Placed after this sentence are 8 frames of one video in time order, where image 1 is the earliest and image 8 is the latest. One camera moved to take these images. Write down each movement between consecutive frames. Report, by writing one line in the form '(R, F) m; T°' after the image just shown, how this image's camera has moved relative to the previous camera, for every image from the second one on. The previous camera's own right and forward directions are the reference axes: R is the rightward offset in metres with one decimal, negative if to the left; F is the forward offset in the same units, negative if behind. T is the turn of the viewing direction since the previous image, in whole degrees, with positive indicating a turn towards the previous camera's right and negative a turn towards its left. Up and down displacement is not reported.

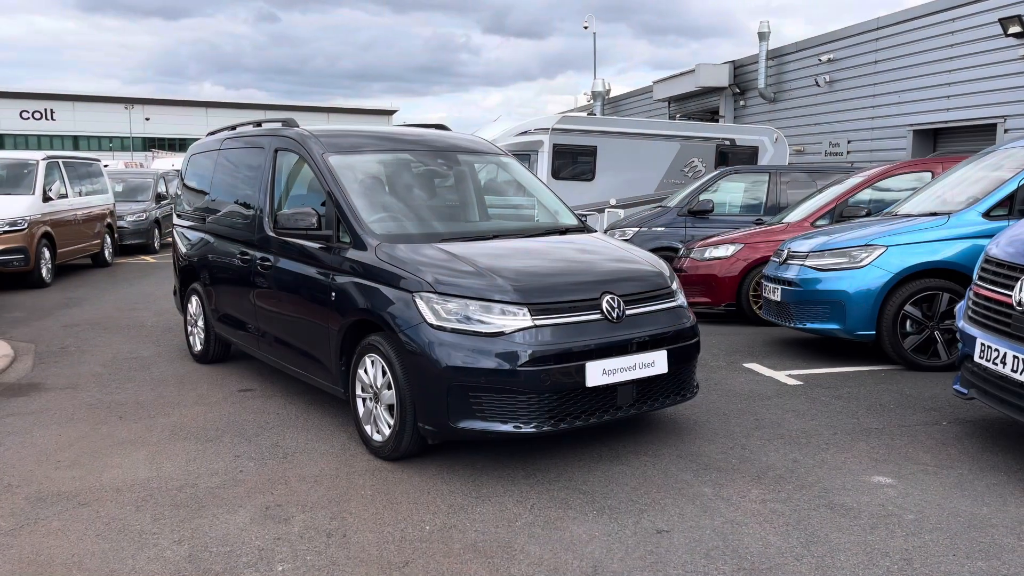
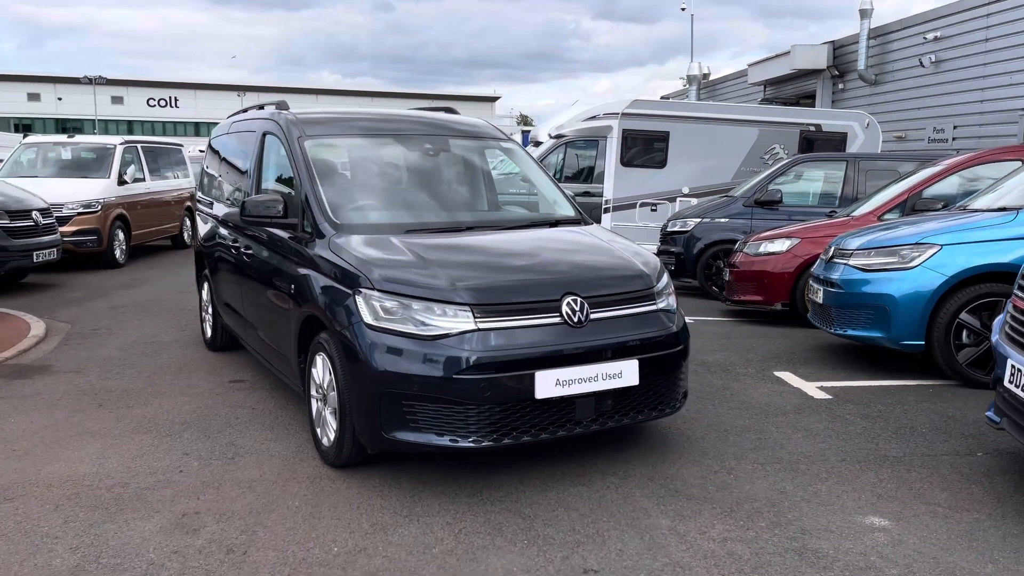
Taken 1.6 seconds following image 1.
(+0.7, +0.4) m; -7°
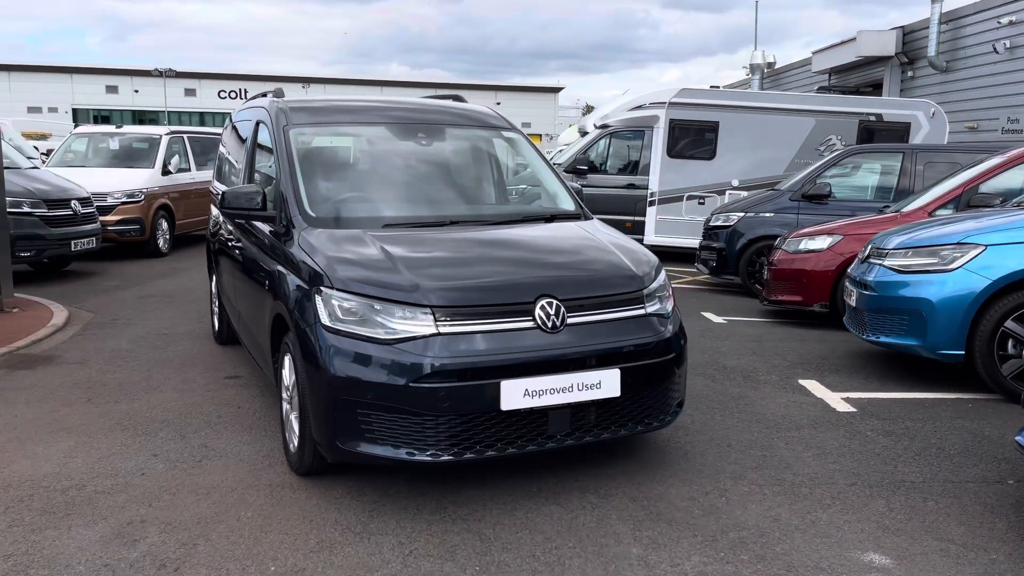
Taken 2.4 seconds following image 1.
(+0.4, +0.3) m; -4°
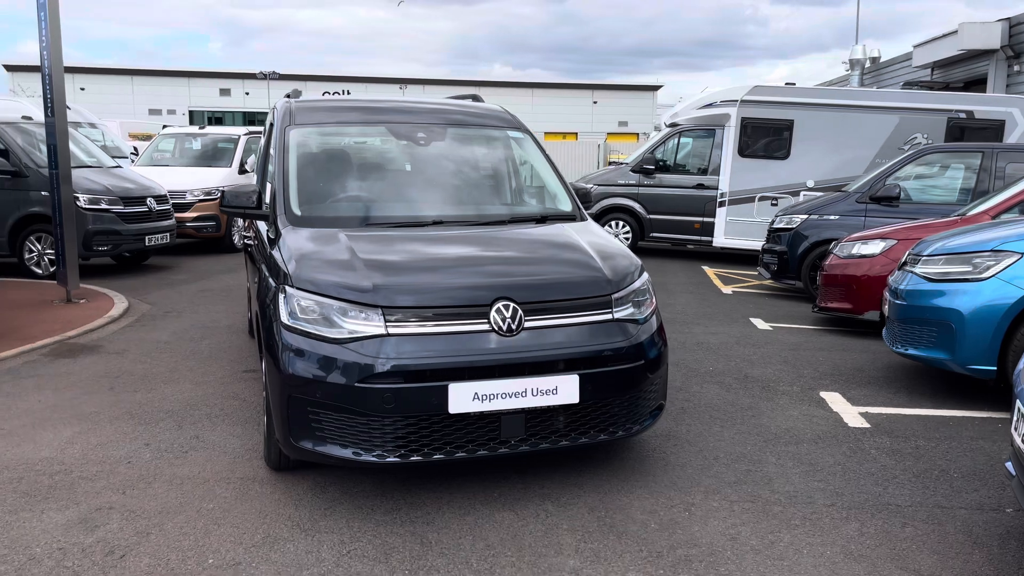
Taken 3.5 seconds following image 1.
(+0.6, +0.1) m; -7°
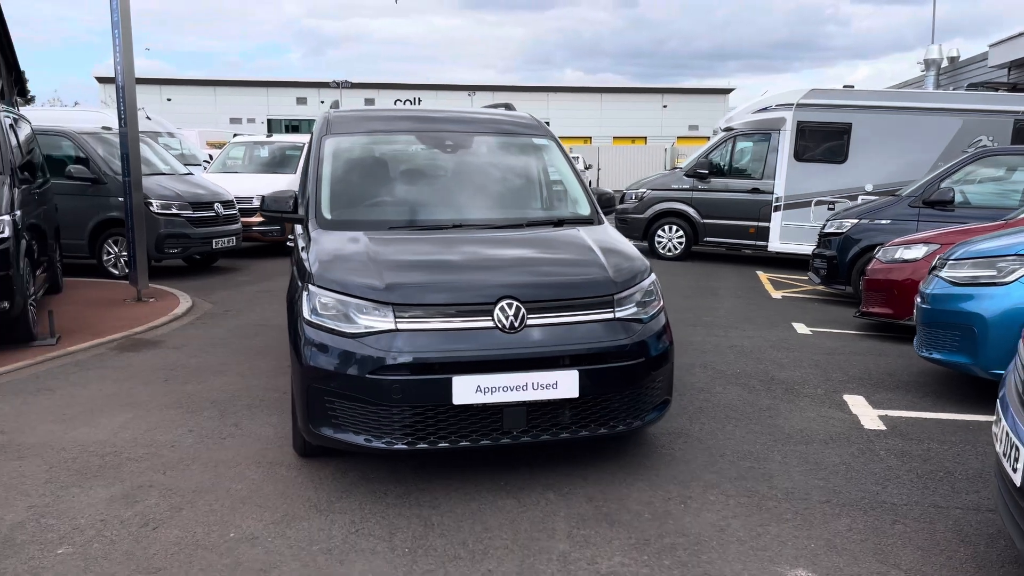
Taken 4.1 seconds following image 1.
(+0.3, -0.2) m; -5°
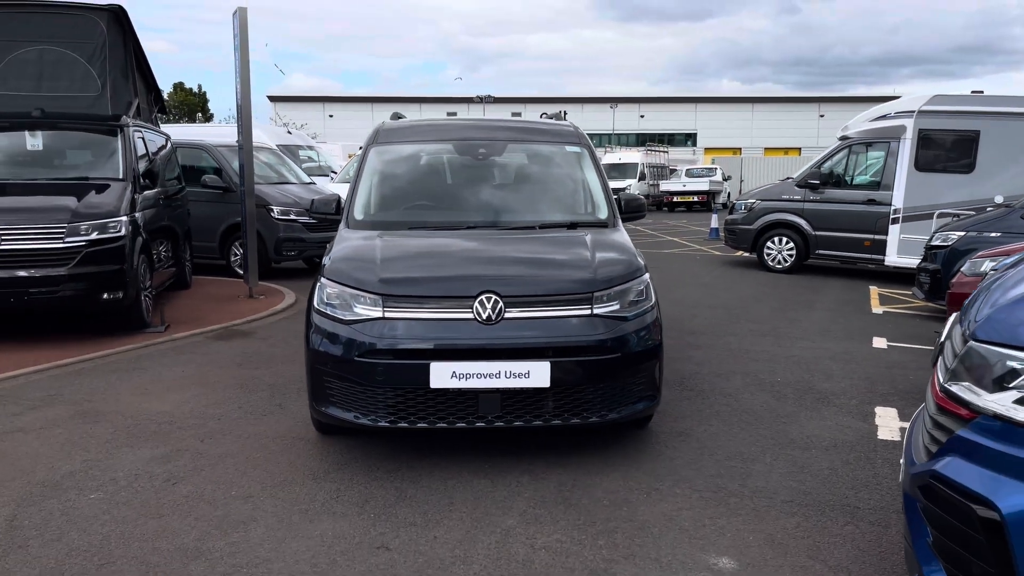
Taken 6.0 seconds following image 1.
(+0.8, -0.2) m; -10°
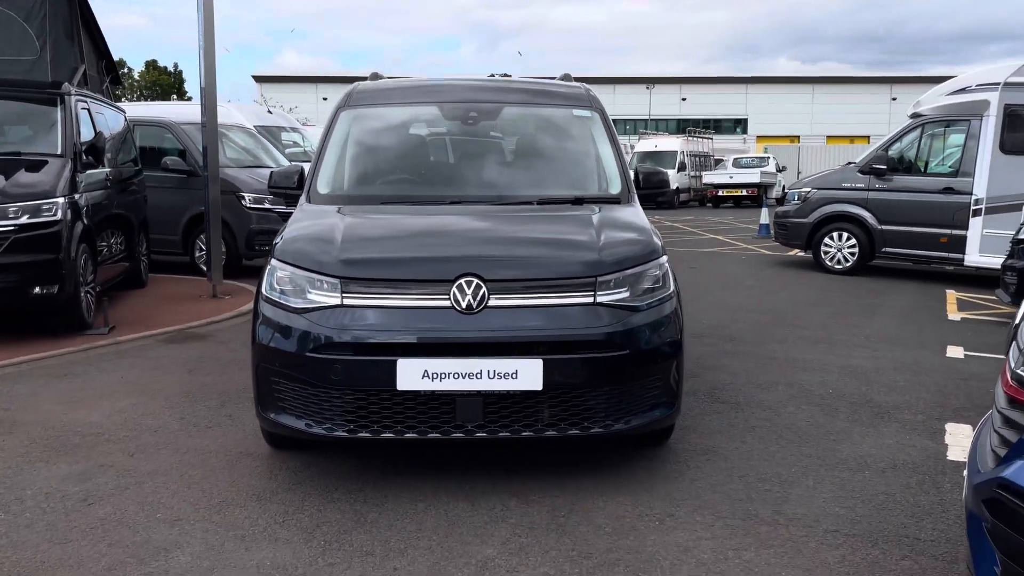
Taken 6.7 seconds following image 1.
(+0.3, +0.6) m; -4°
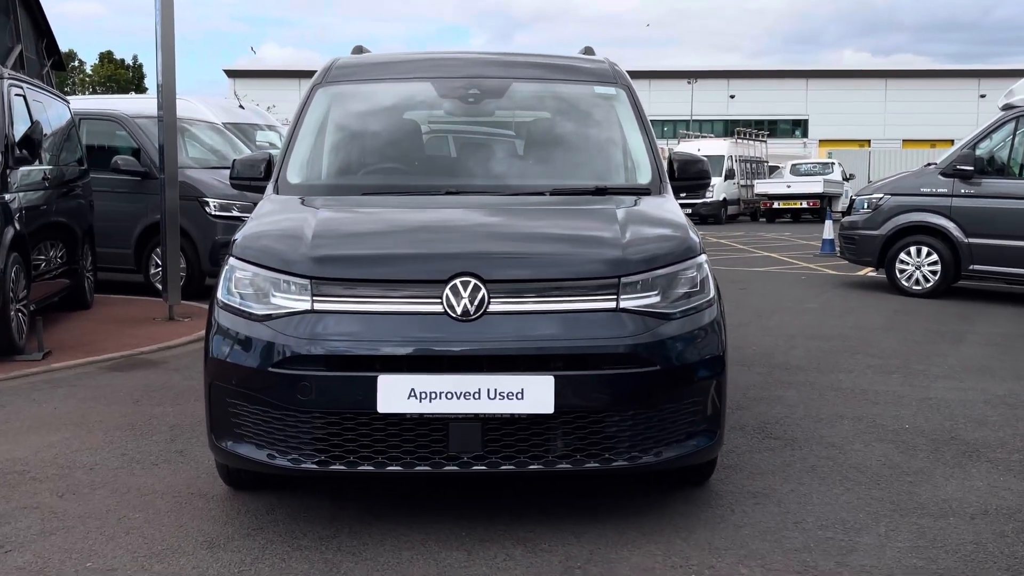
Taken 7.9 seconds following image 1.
(+0.1, +0.5) m; -3°
